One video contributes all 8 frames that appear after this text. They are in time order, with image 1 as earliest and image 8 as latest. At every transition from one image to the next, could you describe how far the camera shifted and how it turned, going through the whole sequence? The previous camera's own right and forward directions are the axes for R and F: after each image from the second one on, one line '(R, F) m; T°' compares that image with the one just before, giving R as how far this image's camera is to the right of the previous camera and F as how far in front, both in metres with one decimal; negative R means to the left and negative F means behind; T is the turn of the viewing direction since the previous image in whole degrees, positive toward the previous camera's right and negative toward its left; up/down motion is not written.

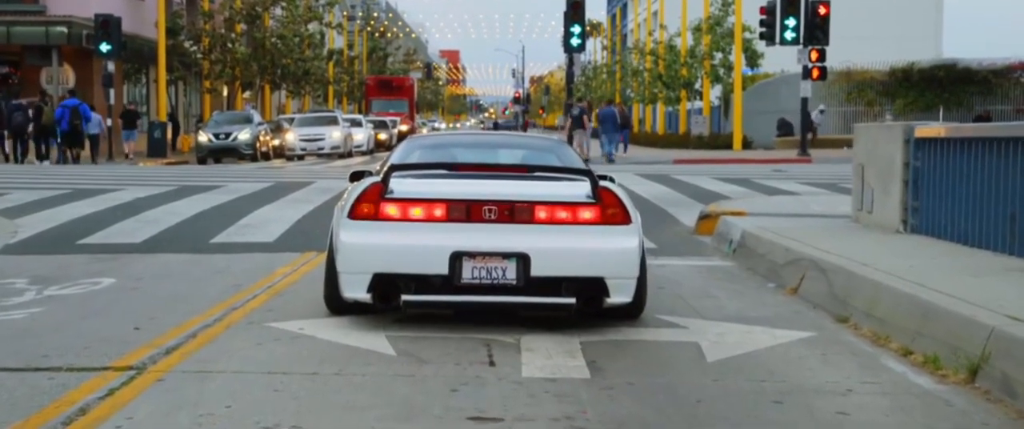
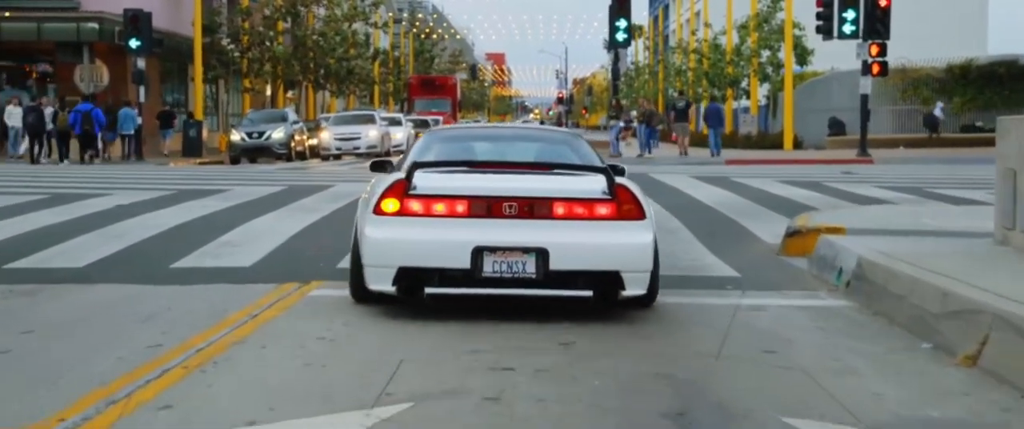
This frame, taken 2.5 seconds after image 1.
(0.0, +3.0) m; -2°
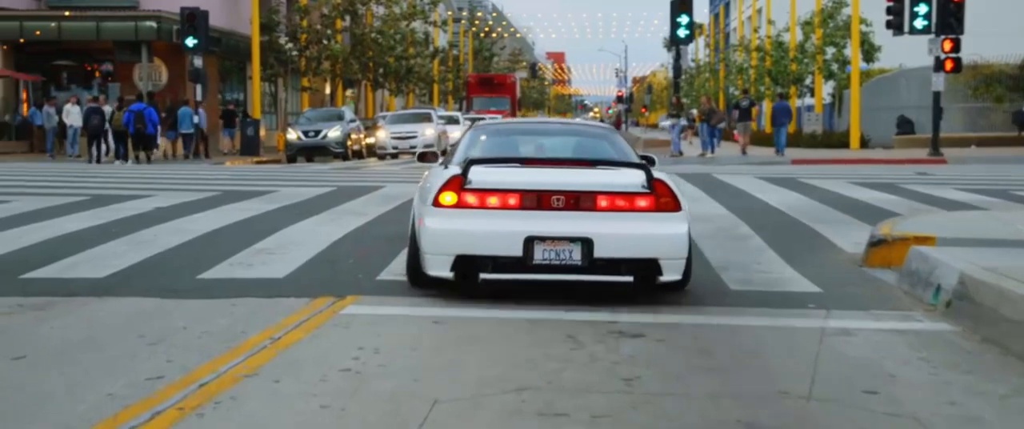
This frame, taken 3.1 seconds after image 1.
(0.0, +1.0) m; -3°
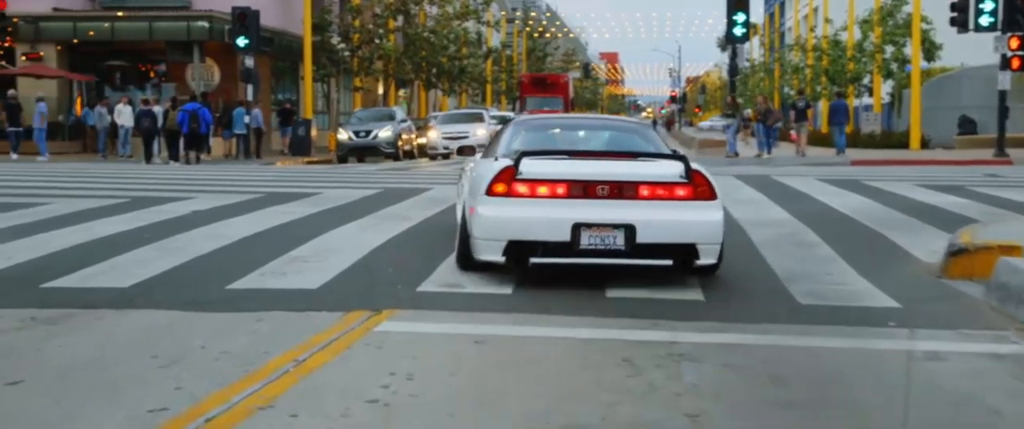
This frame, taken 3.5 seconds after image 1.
(0.0, +0.7) m; -3°
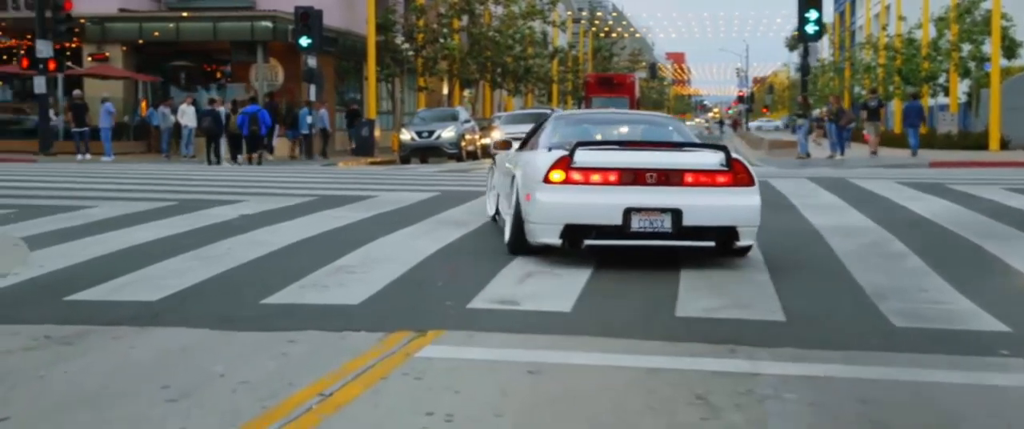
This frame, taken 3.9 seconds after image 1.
(0.0, +0.8) m; -3°
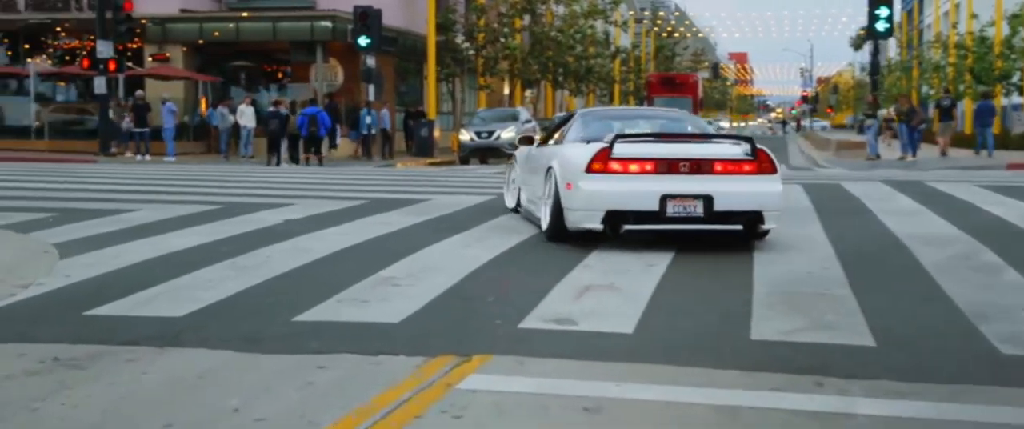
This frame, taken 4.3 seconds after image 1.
(0.0, +0.8) m; -3°
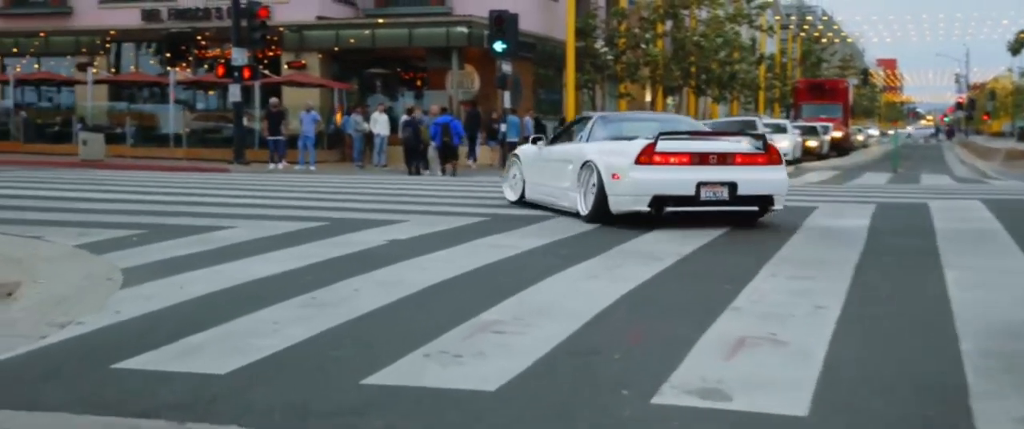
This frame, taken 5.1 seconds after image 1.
(0.0, +1.8) m; -7°
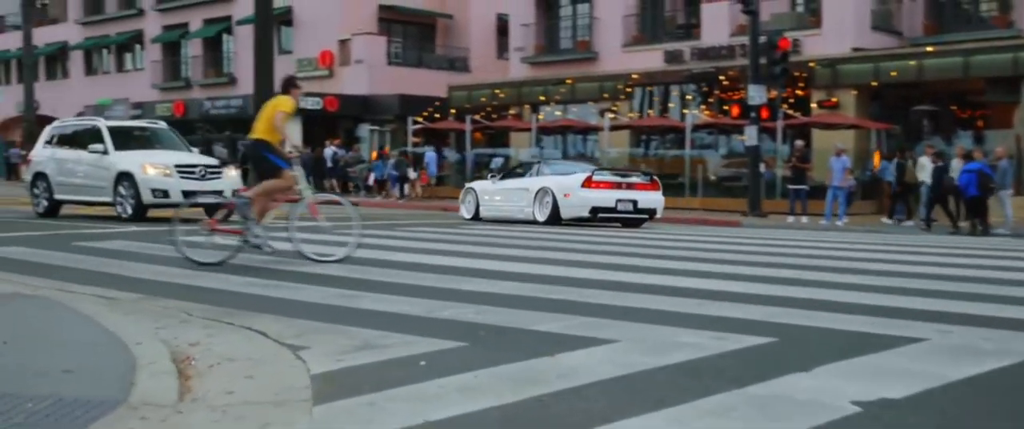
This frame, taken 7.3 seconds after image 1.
(-0.2, +5.8) m; -26°
